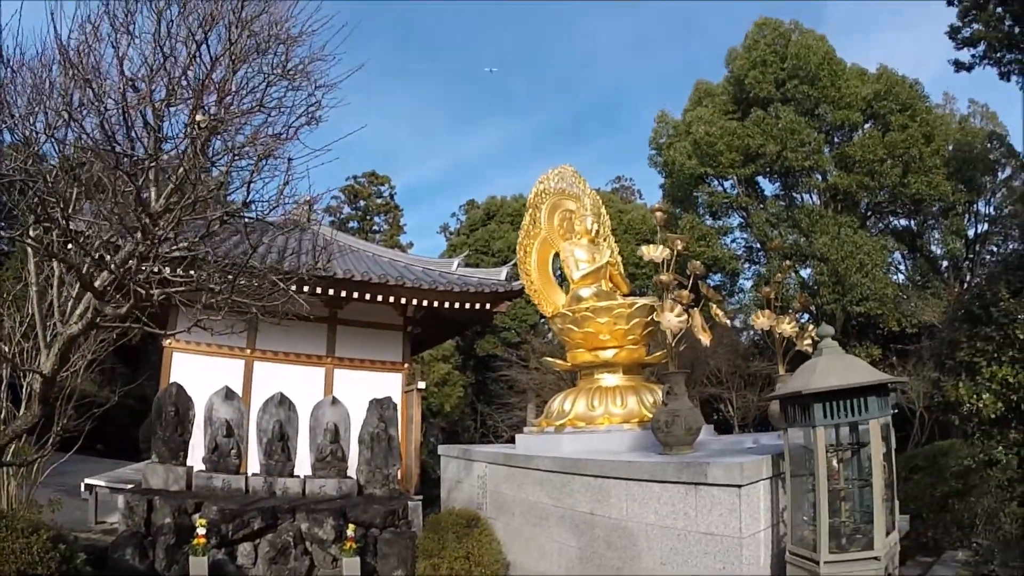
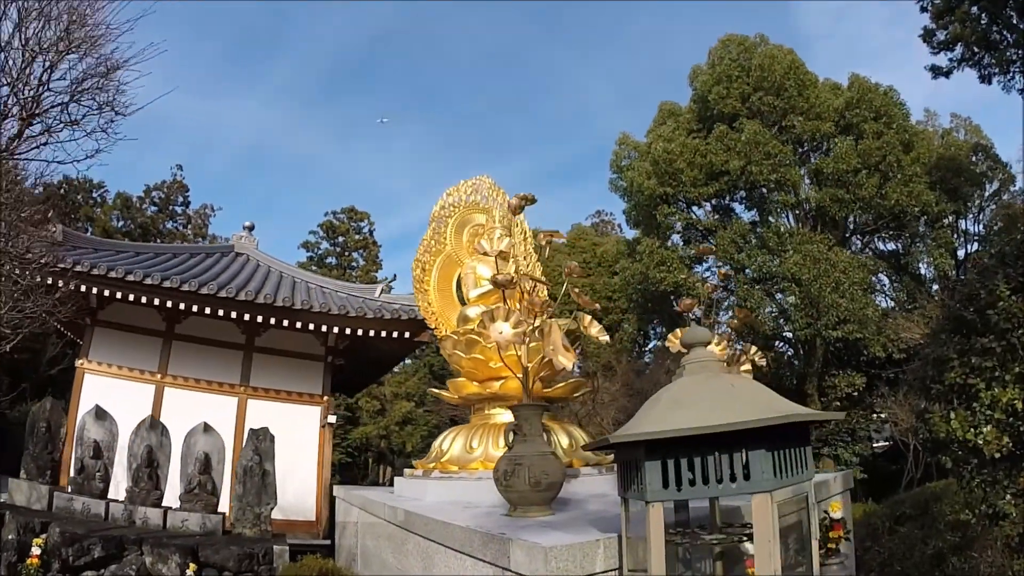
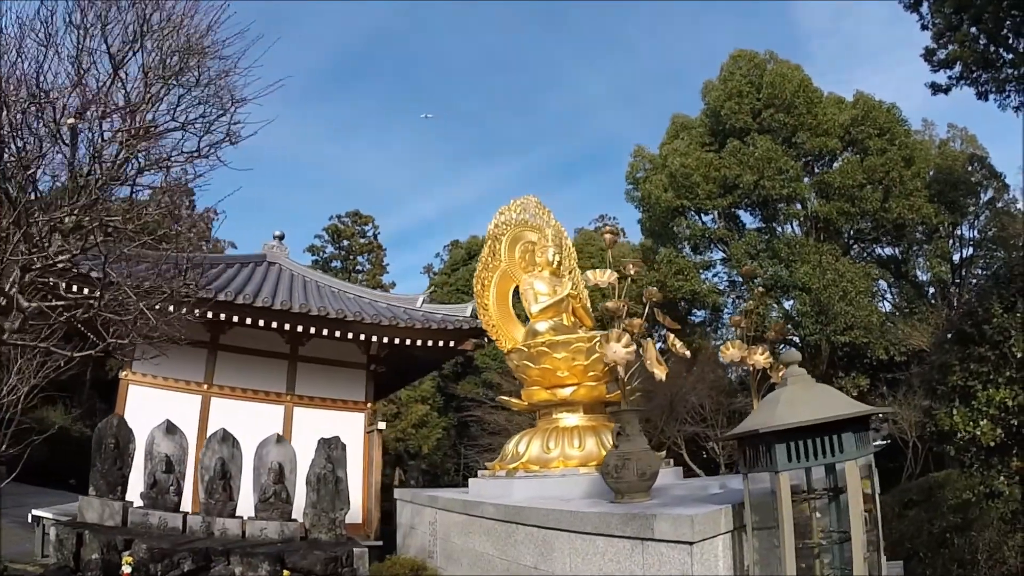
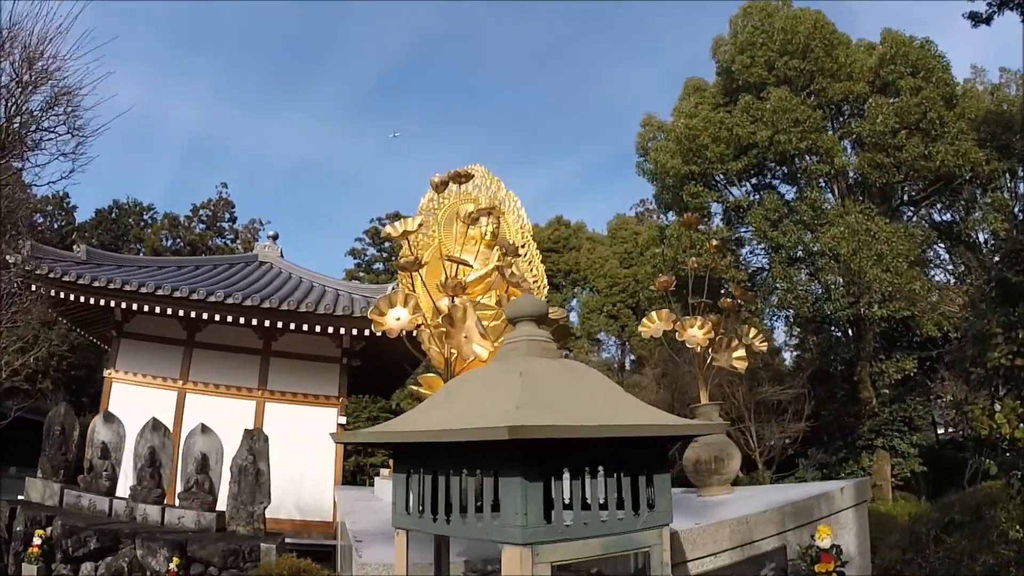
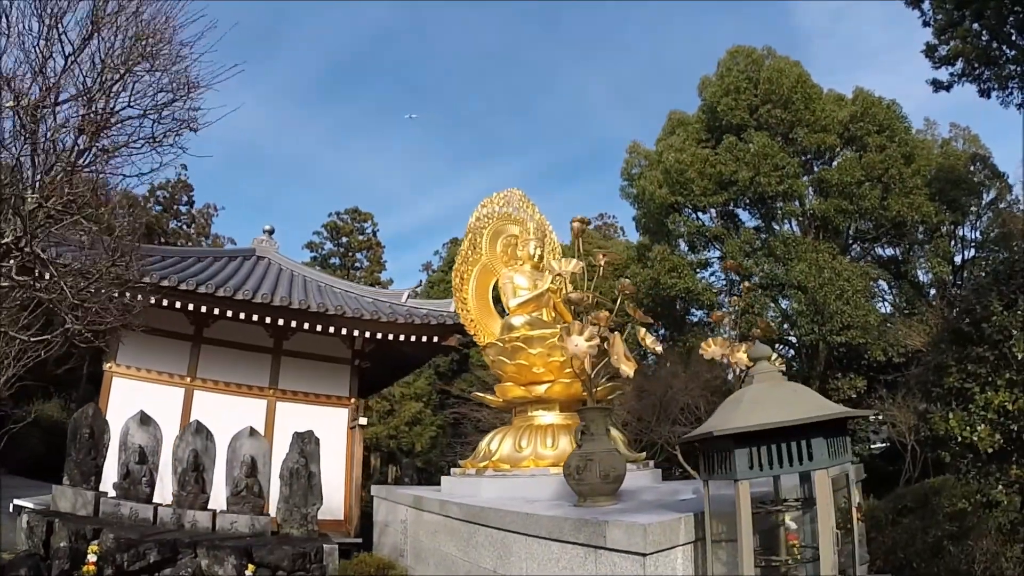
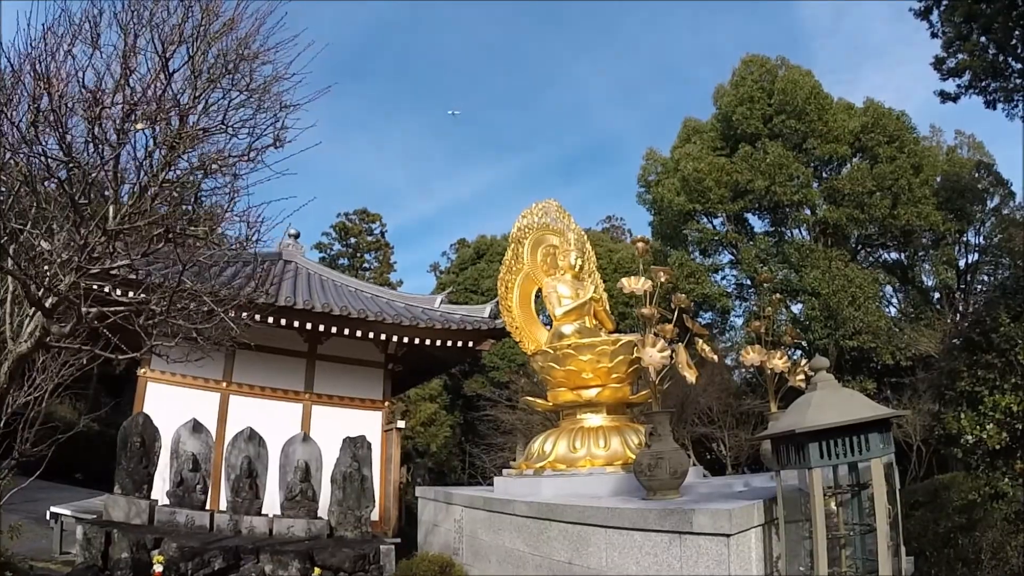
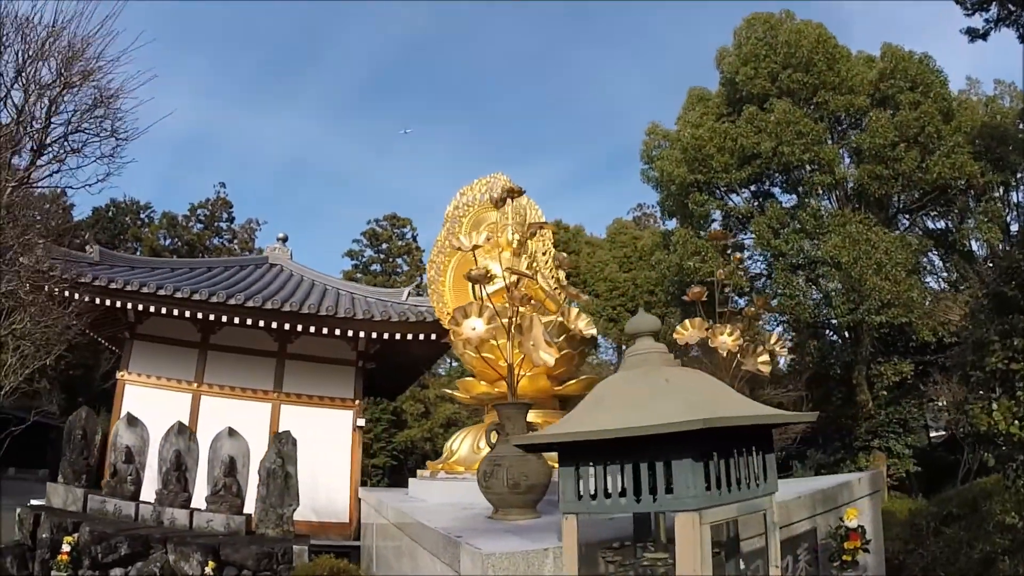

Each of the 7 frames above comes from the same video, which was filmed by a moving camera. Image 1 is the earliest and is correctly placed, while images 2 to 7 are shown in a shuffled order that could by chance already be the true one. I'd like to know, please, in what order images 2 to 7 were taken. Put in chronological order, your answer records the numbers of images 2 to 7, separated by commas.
6, 3, 5, 2, 7, 4
